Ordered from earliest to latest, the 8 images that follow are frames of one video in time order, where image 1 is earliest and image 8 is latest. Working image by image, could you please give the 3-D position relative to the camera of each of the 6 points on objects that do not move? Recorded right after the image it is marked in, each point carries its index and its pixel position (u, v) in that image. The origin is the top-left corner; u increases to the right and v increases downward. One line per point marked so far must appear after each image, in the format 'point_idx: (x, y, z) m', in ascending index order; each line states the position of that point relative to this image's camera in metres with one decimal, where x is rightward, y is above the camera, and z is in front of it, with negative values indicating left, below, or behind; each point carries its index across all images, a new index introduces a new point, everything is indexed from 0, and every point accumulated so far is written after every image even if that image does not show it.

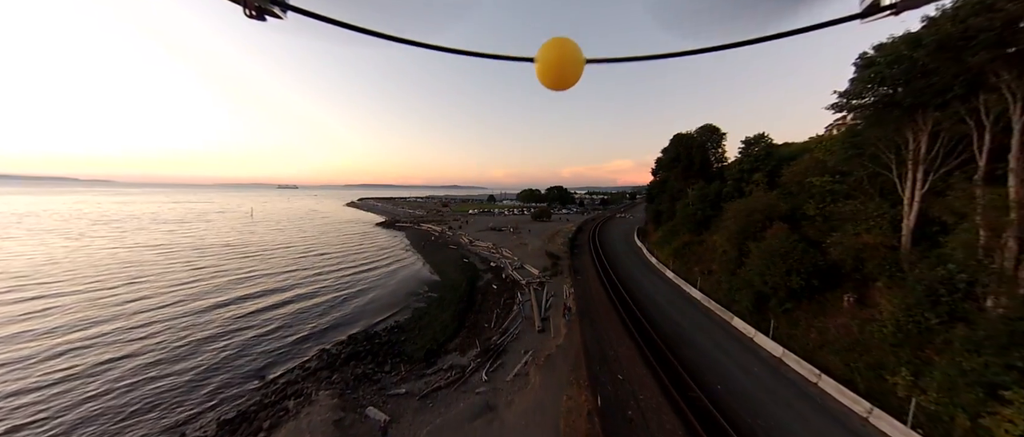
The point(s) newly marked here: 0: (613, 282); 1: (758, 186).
0: (+7.1, -4.4, +19.7) m
1: (+15.2, +2.1, +17.6) m
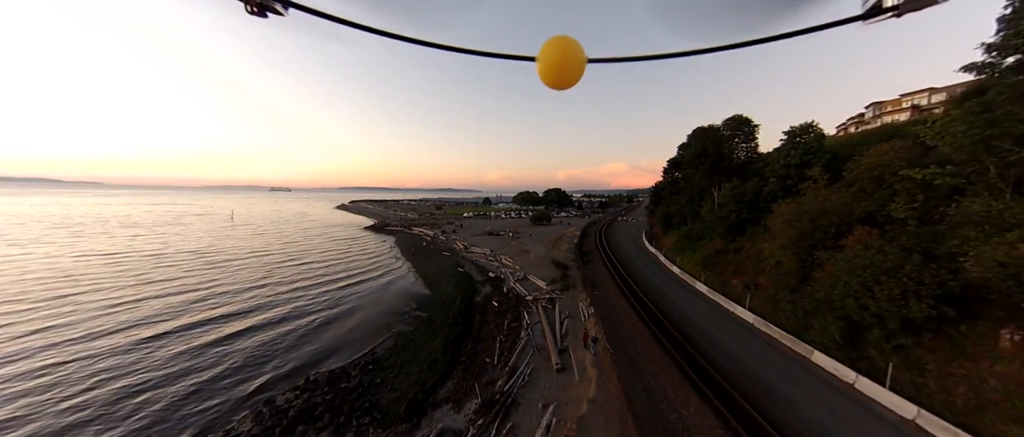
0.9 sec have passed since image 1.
0: (+7.4, -4.6, +16.5) m
1: (+15.5, +1.9, +14.6) m
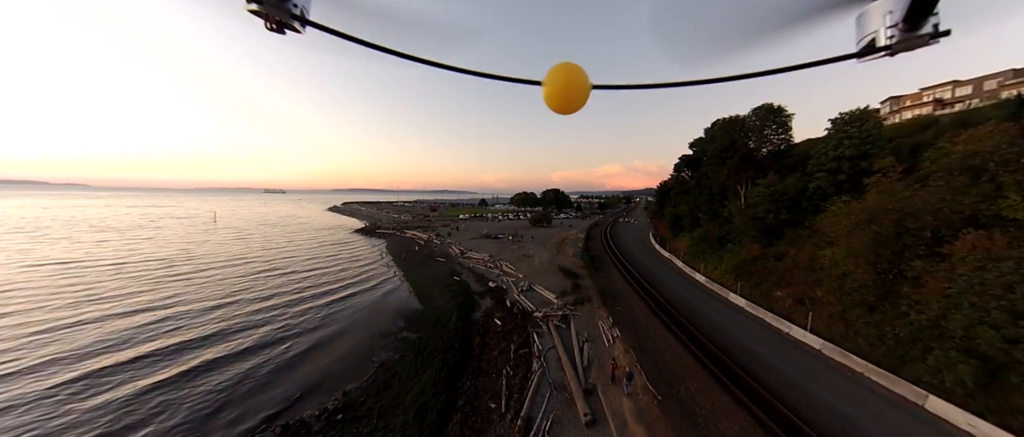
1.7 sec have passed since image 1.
0: (+7.8, -4.7, +13.9) m
1: (+15.8, +1.9, +12.1) m
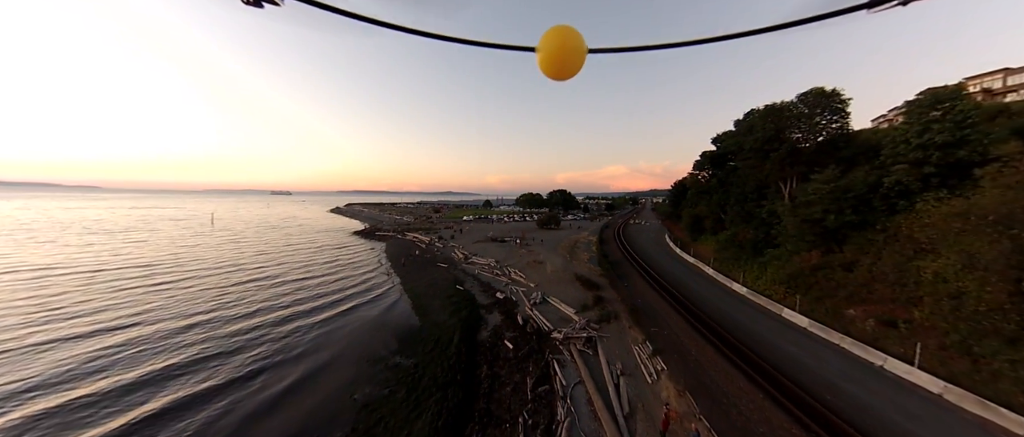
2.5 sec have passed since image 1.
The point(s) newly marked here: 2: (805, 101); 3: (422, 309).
0: (+8.3, -4.7, +11.3) m
1: (+16.4, +1.8, +9.5) m
2: (+16.9, +6.8, +16.7) m
3: (-5.6, -5.7, +18.0) m
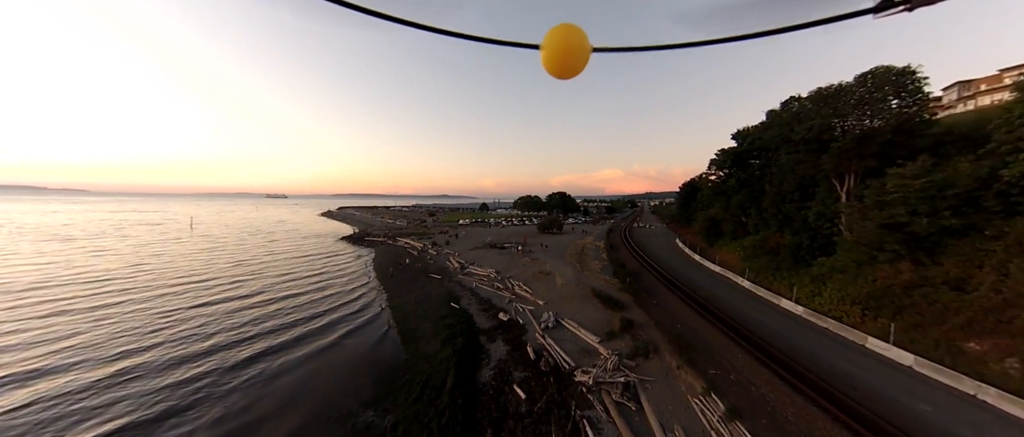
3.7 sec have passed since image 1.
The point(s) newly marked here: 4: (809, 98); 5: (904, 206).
0: (+8.7, -4.9, +8.3) m
1: (+16.8, +1.7, +6.7) m
2: (+17.2, +6.6, +14.0) m
3: (-5.2, -6.0, +14.8) m
4: (+16.8, +7.0, +16.3) m
5: (+15.8, +0.5, +11.4) m
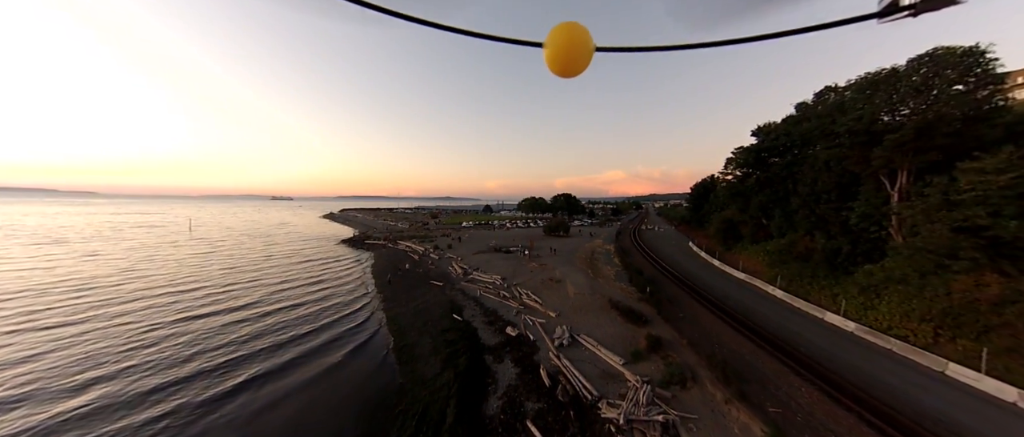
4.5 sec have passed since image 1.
0: (+9.1, -5.0, +6.6) m
1: (+17.1, +1.6, +4.9) m
2: (+17.6, +6.5, +12.3) m
3: (-4.8, -6.1, +13.2) m
4: (+17.3, +6.9, +14.6) m
5: (+16.2, +0.4, +9.7) m
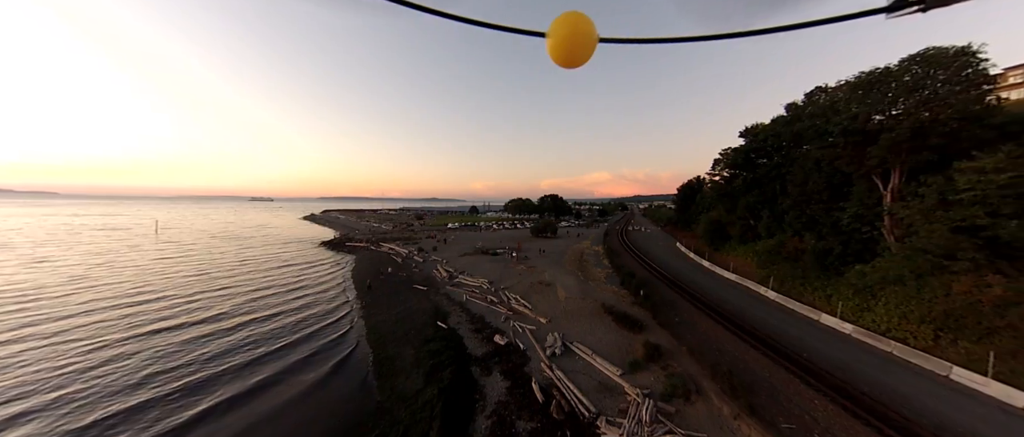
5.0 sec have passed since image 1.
0: (+8.9, -4.9, +6.1) m
1: (+17.0, +1.7, +4.8) m
2: (+17.2, +6.5, +12.2) m
3: (-5.3, -6.2, +12.1) m
4: (+16.7, +6.9, +14.5) m
5: (+15.9, +0.4, +9.5) m
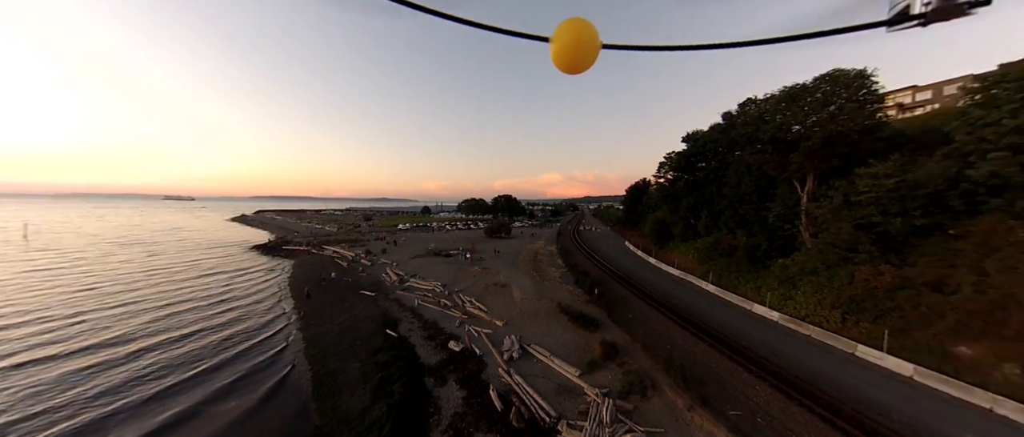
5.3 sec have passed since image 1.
0: (+8.0, -4.9, +6.8) m
1: (+16.2, +1.8, +6.7) m
2: (+15.3, +6.6, +14.0) m
3: (-6.9, -6.1, +10.7) m
4: (+14.5, +6.9, +16.3) m
5: (+14.4, +0.5, +11.2) m
